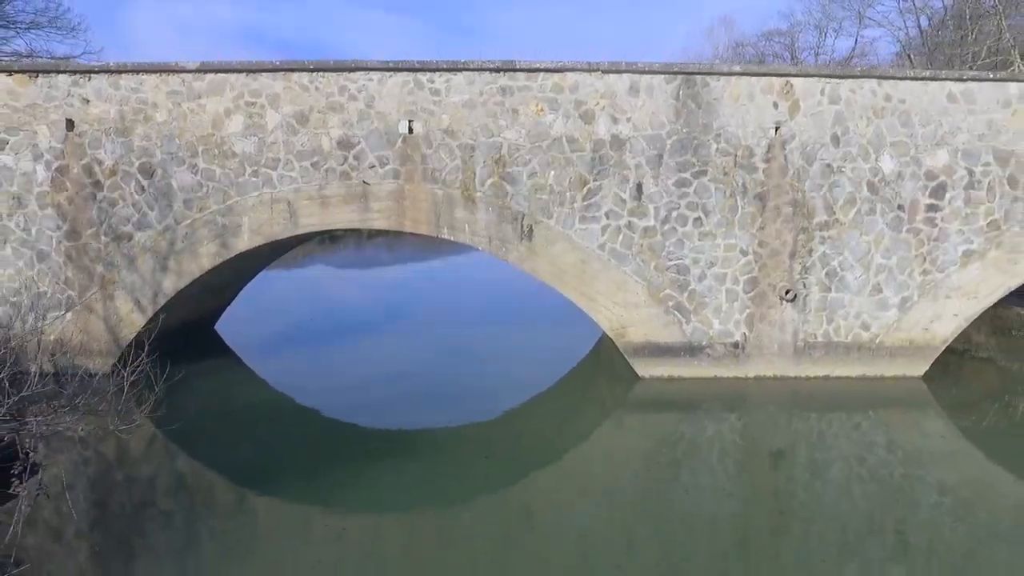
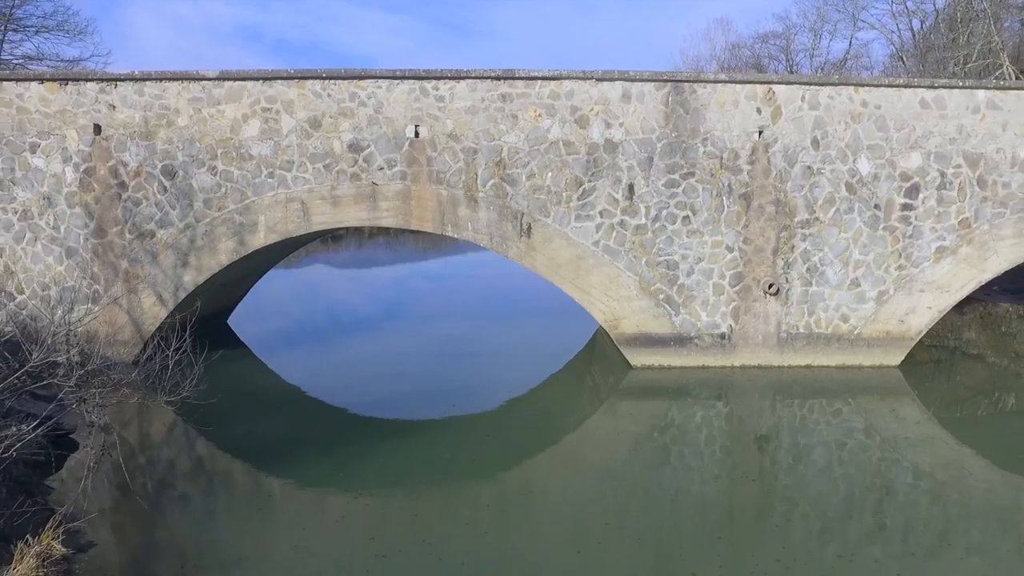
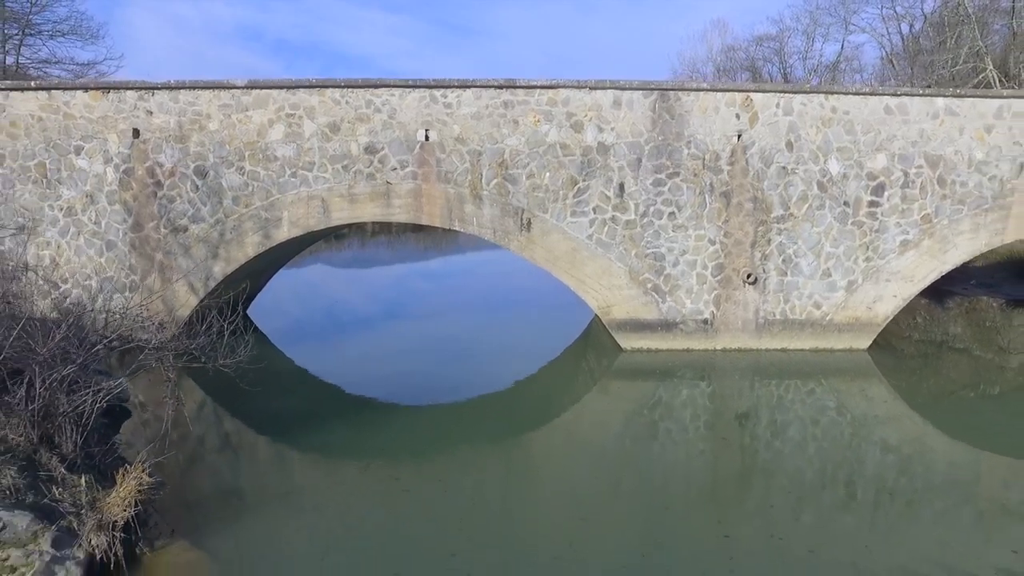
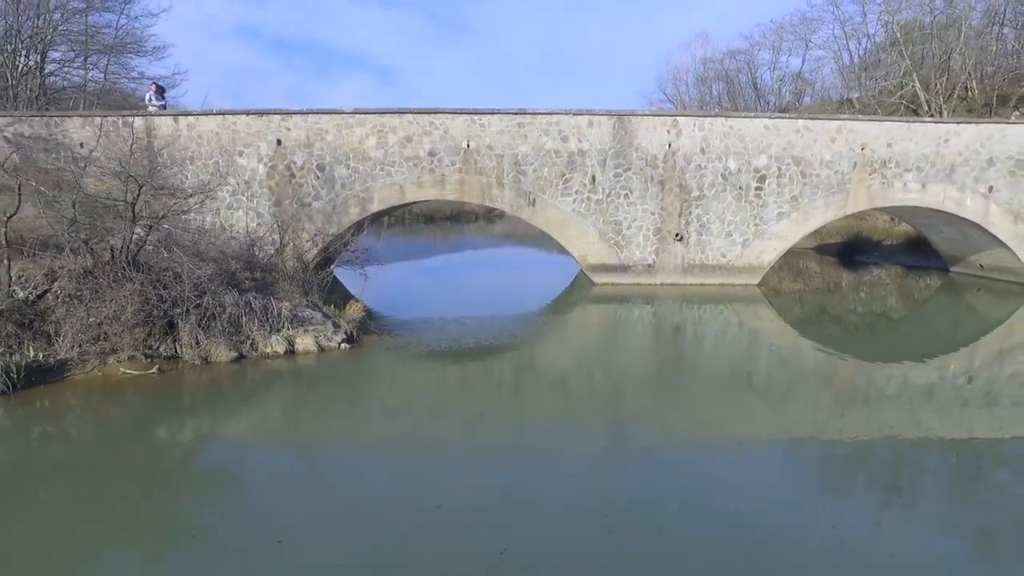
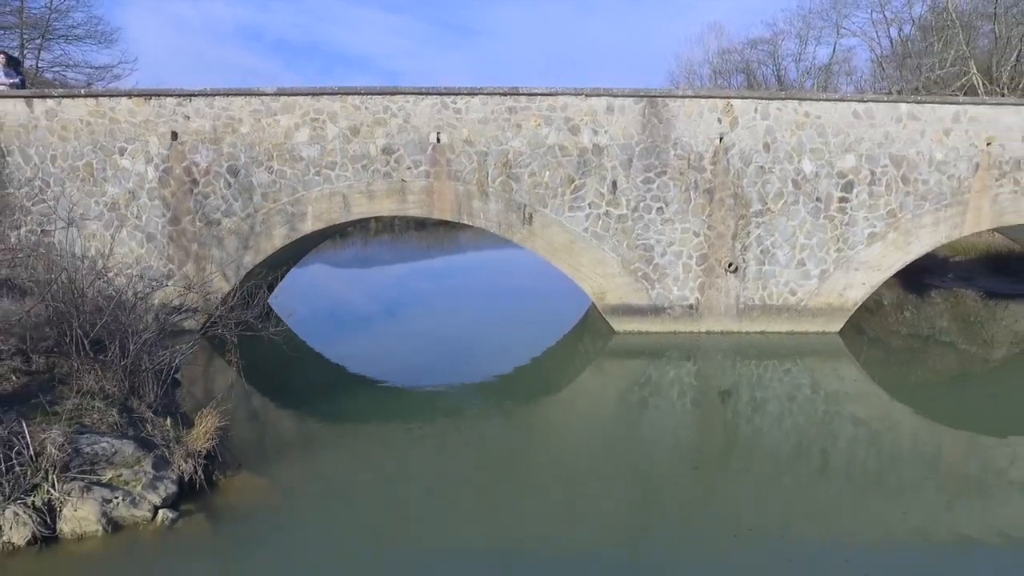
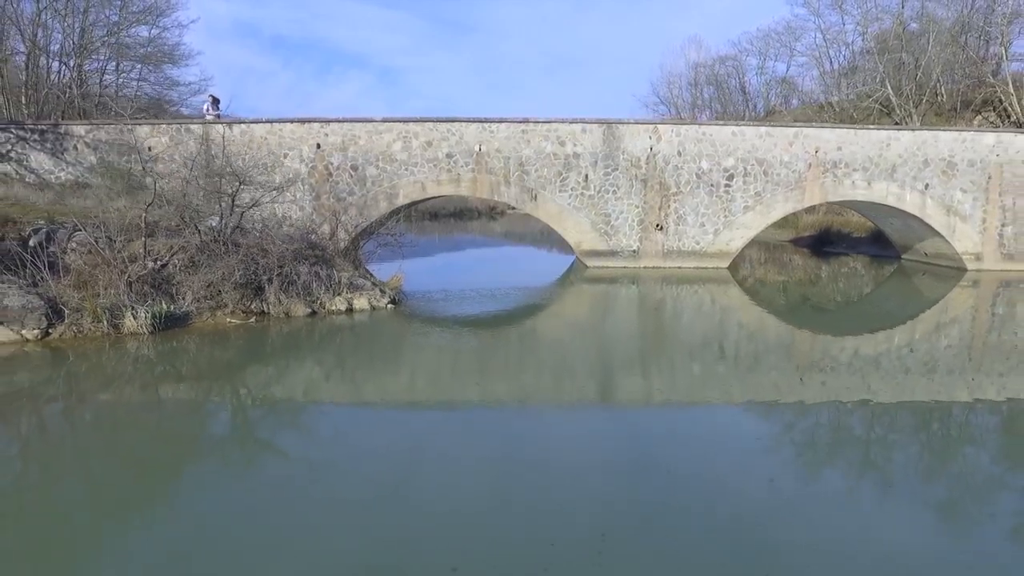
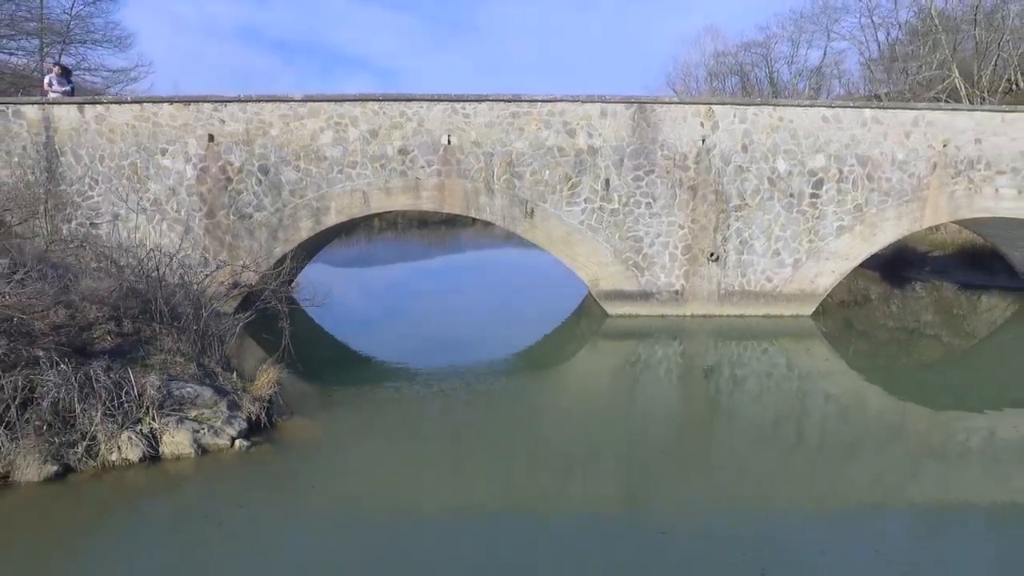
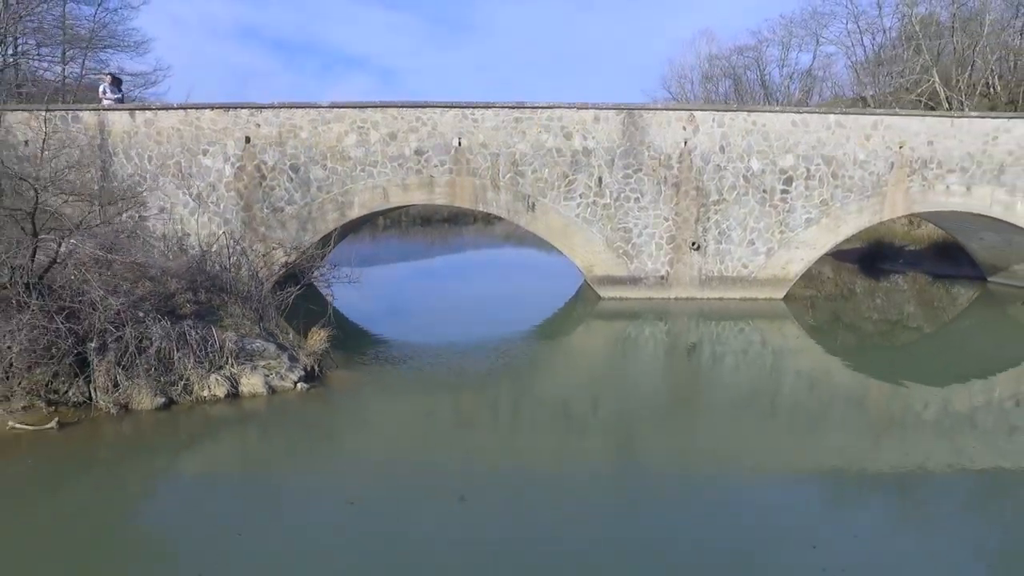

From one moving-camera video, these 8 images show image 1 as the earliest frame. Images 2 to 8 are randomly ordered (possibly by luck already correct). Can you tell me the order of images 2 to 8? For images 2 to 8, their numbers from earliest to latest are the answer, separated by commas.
2, 3, 5, 7, 8, 4, 6
